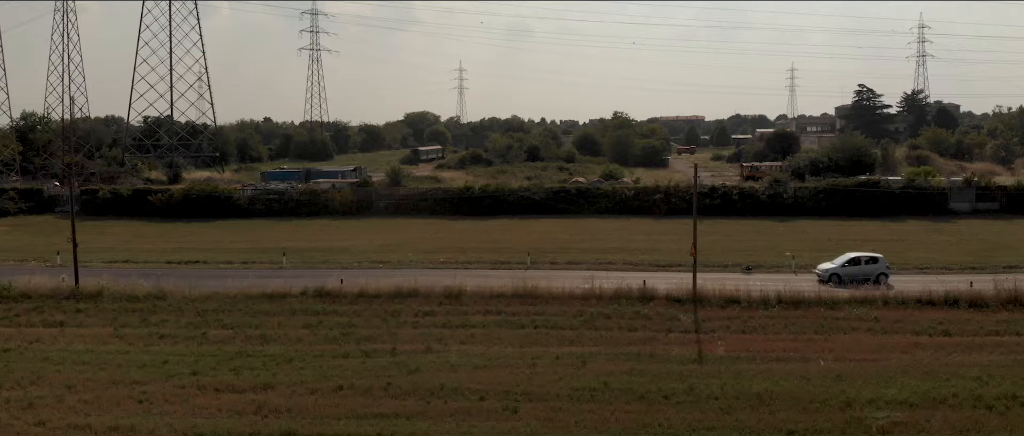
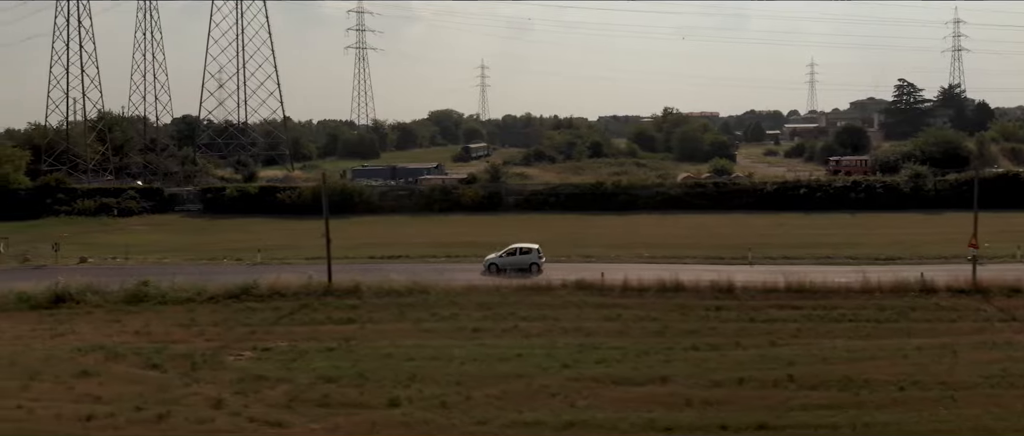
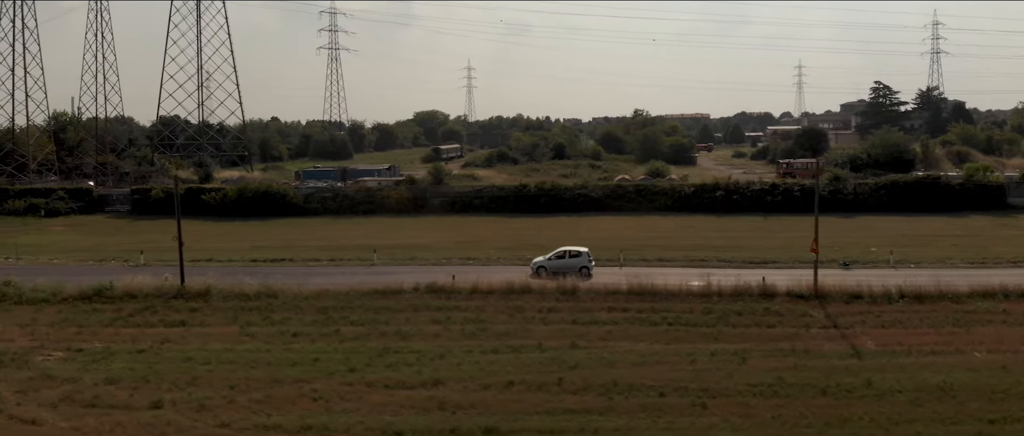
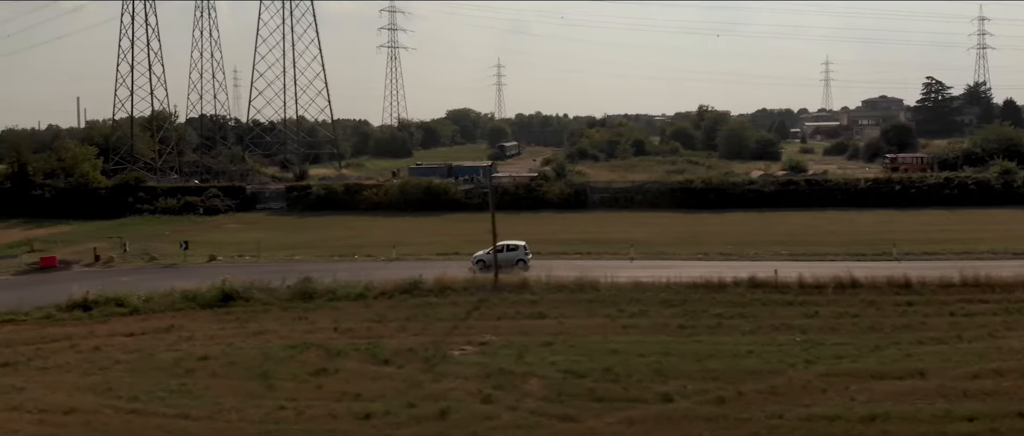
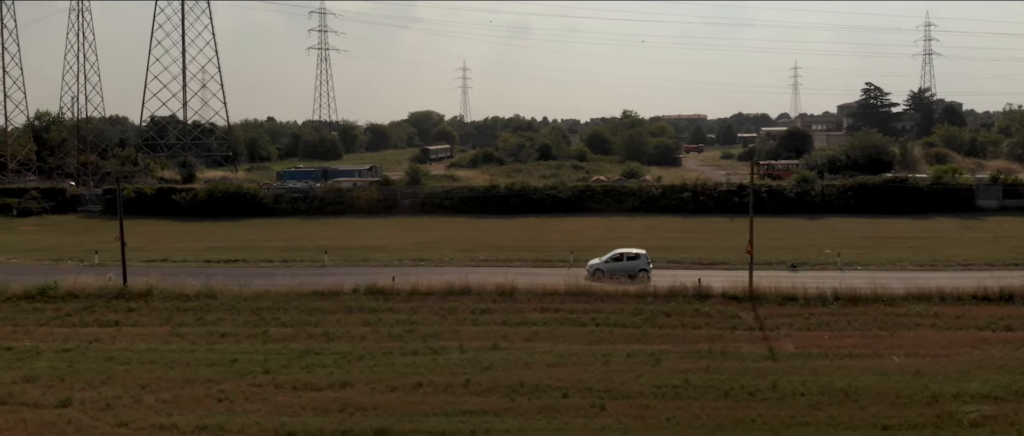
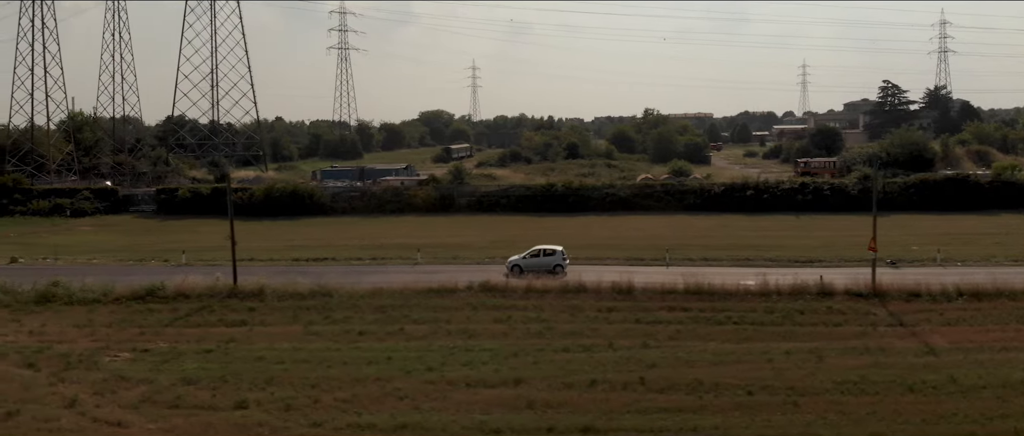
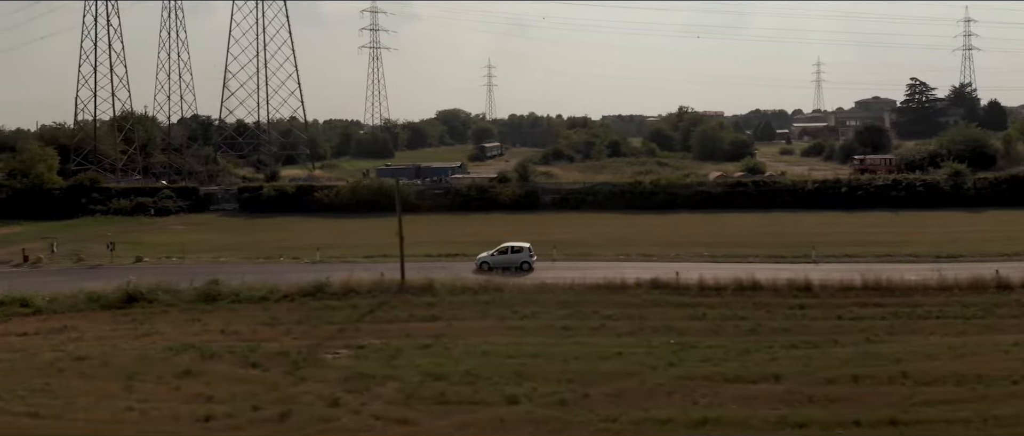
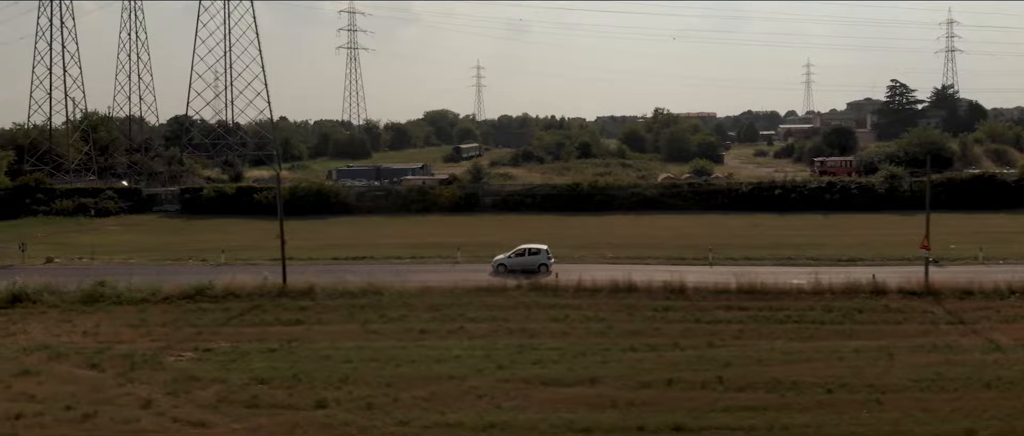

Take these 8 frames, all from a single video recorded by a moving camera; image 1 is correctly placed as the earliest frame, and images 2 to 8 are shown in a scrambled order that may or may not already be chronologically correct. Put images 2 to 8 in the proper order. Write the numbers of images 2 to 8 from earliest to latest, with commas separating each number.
5, 3, 6, 8, 2, 7, 4
